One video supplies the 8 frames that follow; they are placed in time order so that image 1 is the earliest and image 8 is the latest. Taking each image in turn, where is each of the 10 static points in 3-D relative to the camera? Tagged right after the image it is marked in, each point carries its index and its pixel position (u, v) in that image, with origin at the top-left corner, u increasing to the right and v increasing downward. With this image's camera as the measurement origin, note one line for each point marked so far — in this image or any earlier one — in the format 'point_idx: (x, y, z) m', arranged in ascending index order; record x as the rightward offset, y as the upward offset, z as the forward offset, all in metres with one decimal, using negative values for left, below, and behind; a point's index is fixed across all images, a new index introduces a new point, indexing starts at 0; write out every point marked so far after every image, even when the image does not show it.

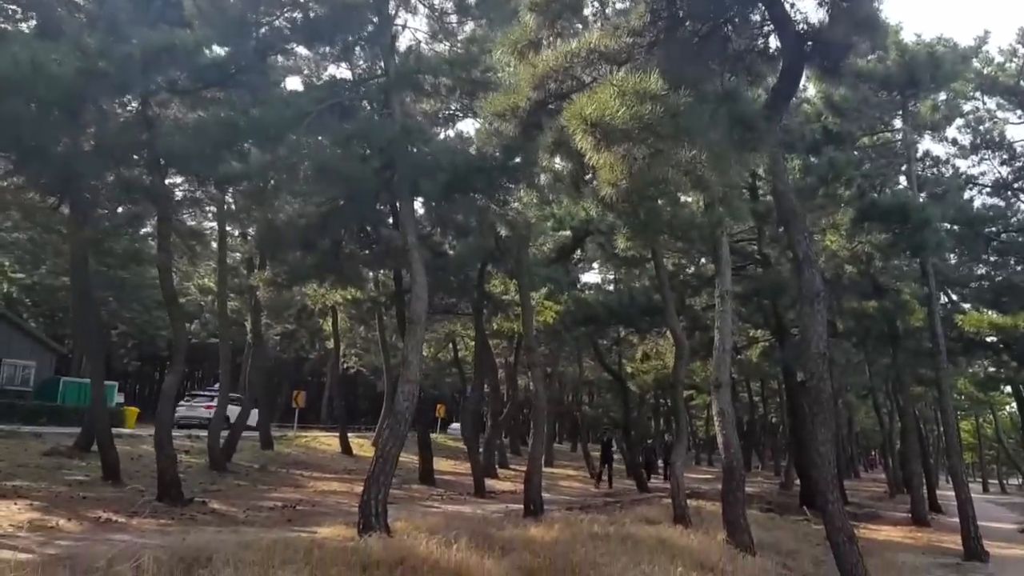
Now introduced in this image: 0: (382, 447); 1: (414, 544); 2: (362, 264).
0: (-1.9, -2.3, +14.0) m
1: (-1.2, -3.1, +12.0) m
2: (-2.7, +0.4, +18.3) m
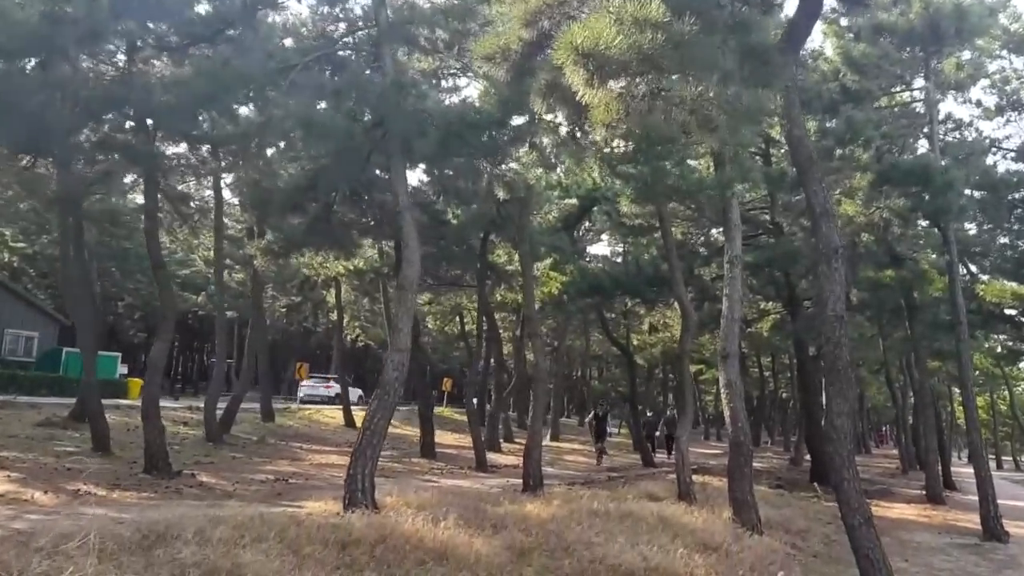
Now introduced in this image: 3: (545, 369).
0: (-1.9, -1.8, +13.3) m
1: (-1.3, -2.7, +11.3) m
2: (-2.7, +1.0, +17.5) m
3: (+0.6, -1.6, +19.2) m
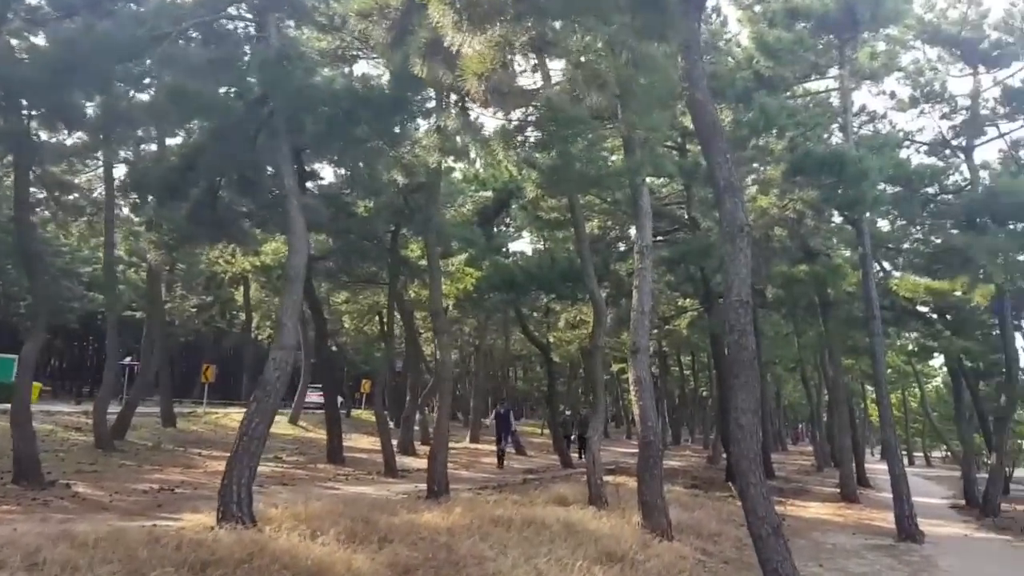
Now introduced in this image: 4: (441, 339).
0: (-3.2, -1.7, +12.1) m
1: (-2.5, -2.6, +10.1) m
2: (-4.4, +1.1, +16.2) m
3: (-1.1, -1.5, +18.2) m
4: (-1.3, -1.0, +18.2) m
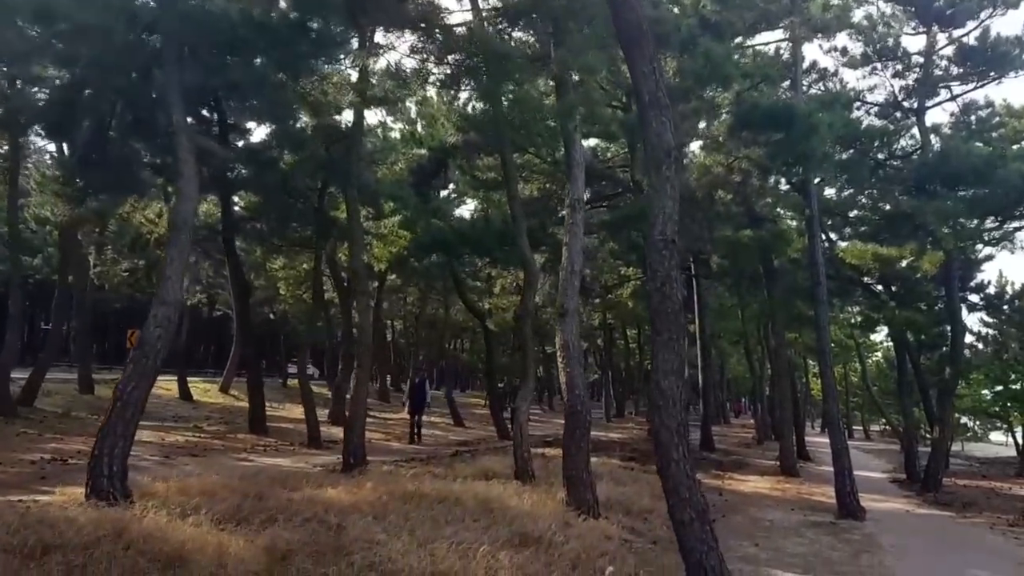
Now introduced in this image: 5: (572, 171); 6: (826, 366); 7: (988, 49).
0: (-4.2, -1.1, +10.7) m
1: (-3.4, -2.1, +8.9) m
2: (-5.5, +1.8, +14.7) m
3: (-2.4, -0.8, +16.9) m
4: (-2.6, -0.2, +16.9) m
5: (+0.8, +1.6, +13.4) m
6: (+5.2, -1.3, +16.5) m
7: (+9.1, +4.6, +19.0) m
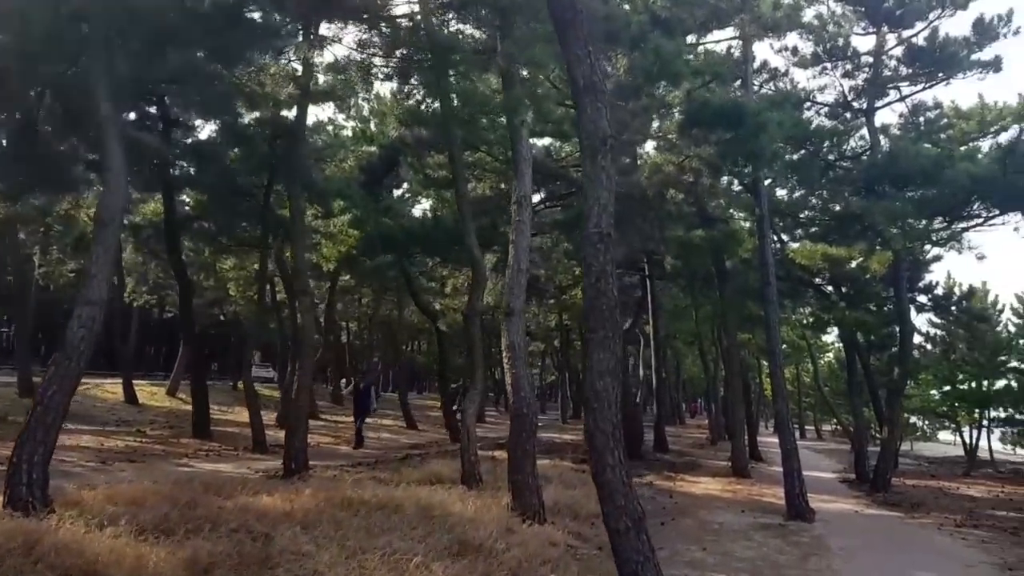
0: (-4.8, -1.1, +10.2) m
1: (-3.9, -2.0, +8.4) m
2: (-6.3, +1.9, +14.2) m
3: (-3.3, -0.8, +16.5) m
4: (-3.5, -0.2, +16.4) m
5: (+0.1, +1.6, +13.1) m
6: (+4.4, -1.3, +16.4) m
7: (+8.2, +4.6, +19.1) m
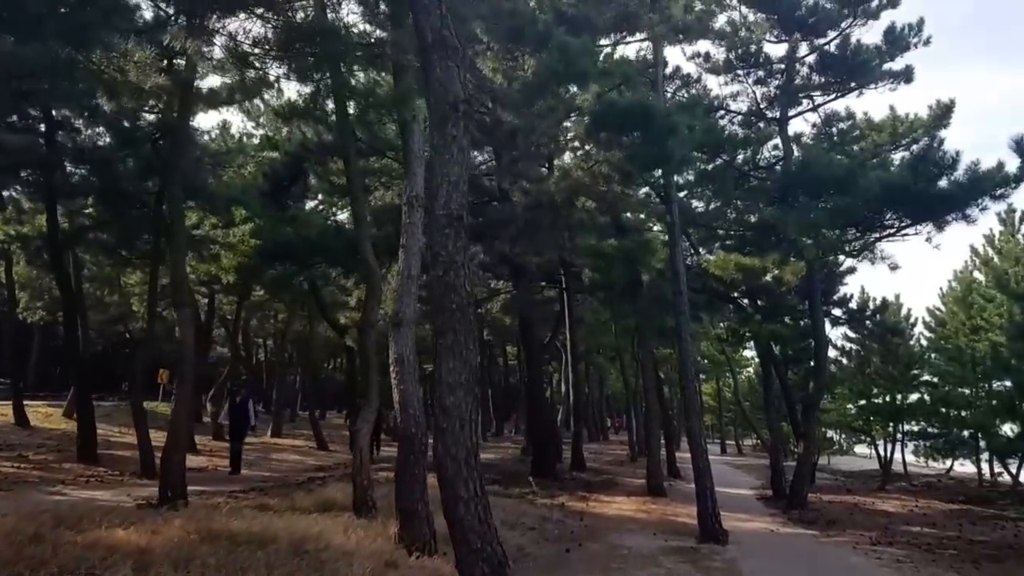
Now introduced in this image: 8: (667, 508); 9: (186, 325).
0: (-5.9, -1.1, +8.9) m
1: (-4.8, -2.1, +7.1) m
2: (-7.7, +1.7, +12.7) m
3: (-4.9, -1.0, +15.3) m
4: (-5.0, -0.4, +15.2) m
5: (-1.2, +1.5, +12.1) m
6: (+2.8, -1.5, +15.7) m
7: (+6.4, +4.4, +18.8) m
8: (+3.0, -4.3, +19.4) m
9: (-5.0, -0.6, +15.2) m
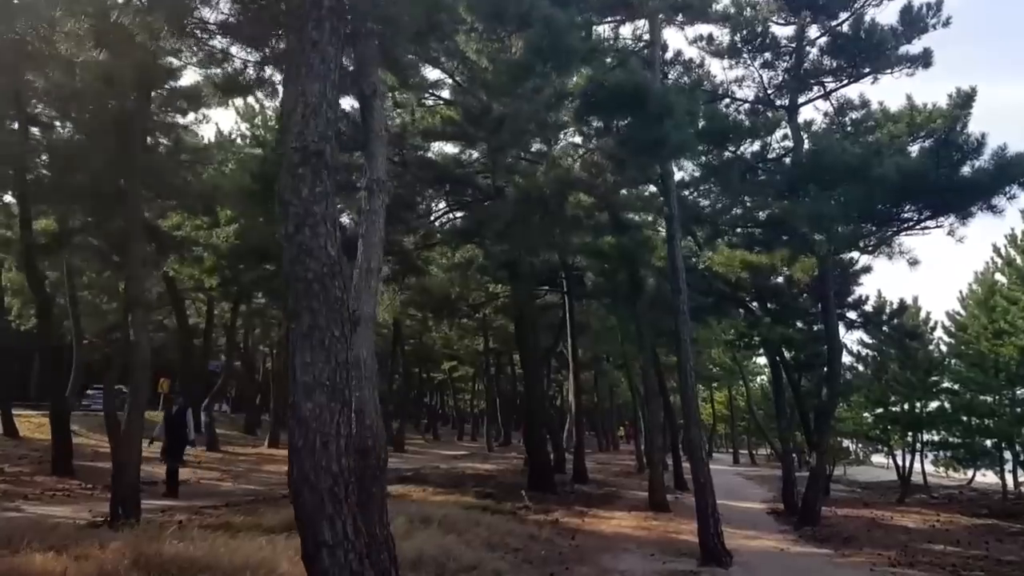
0: (-6.2, -1.1, +7.7) m
1: (-5.2, -2.0, +5.9) m
2: (-7.9, +1.7, +11.6) m
3: (-5.1, -0.9, +14.1) m
4: (-5.3, -0.4, +14.0) m
5: (-1.5, +1.5, +10.9) m
6: (+2.6, -1.5, +14.5) m
7: (+6.2, +4.4, +17.5) m
8: (+2.9, -4.3, +18.1) m
9: (-5.2, -0.6, +14.0) m
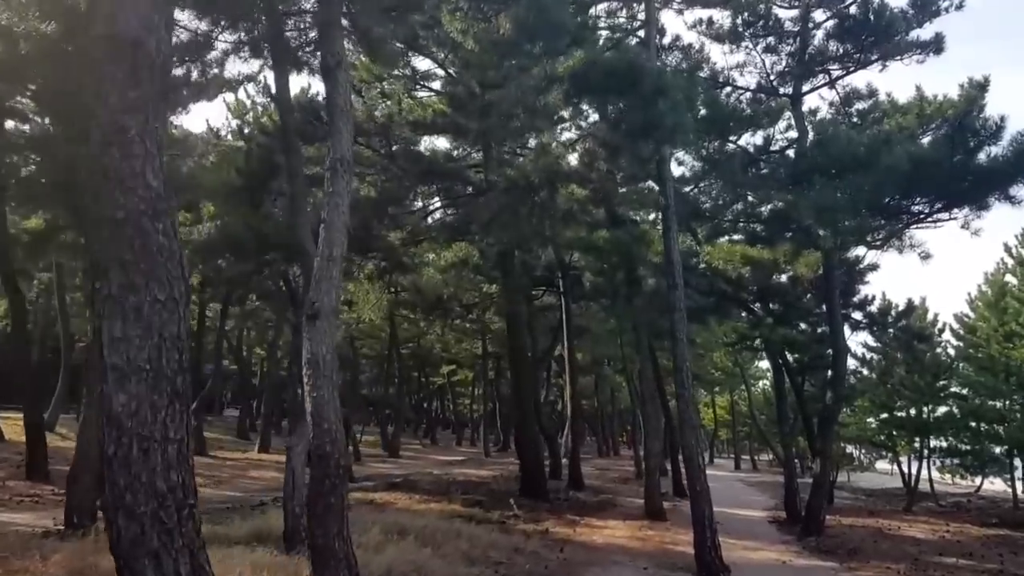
0: (-6.5, -1.0, +6.8) m
1: (-5.4, -1.9, +5.0) m
2: (-8.2, +1.8, +10.8) m
3: (-5.3, -0.9, +13.2) m
4: (-5.5, -0.3, +13.1) m
5: (-1.7, +1.6, +10.0) m
6: (+2.4, -1.4, +13.5) m
7: (+6.0, +4.4, +16.6) m
8: (+2.7, -4.3, +17.2) m
9: (-5.4, -0.5, +13.1) m
